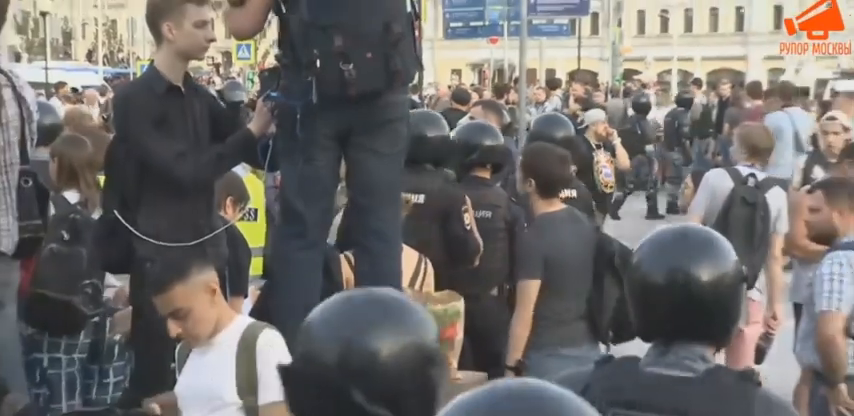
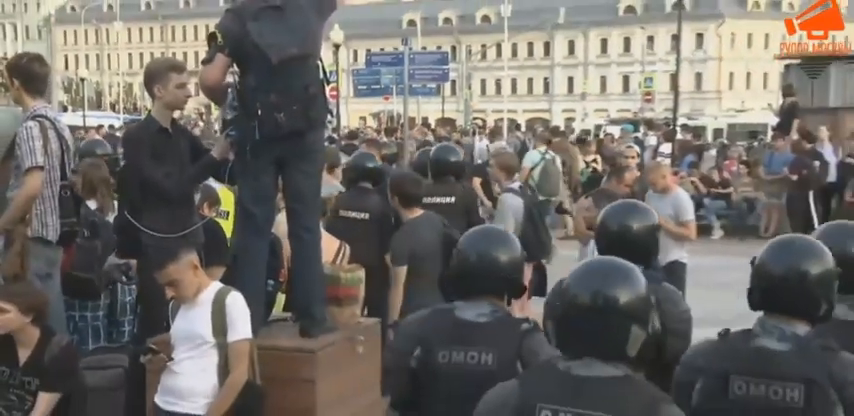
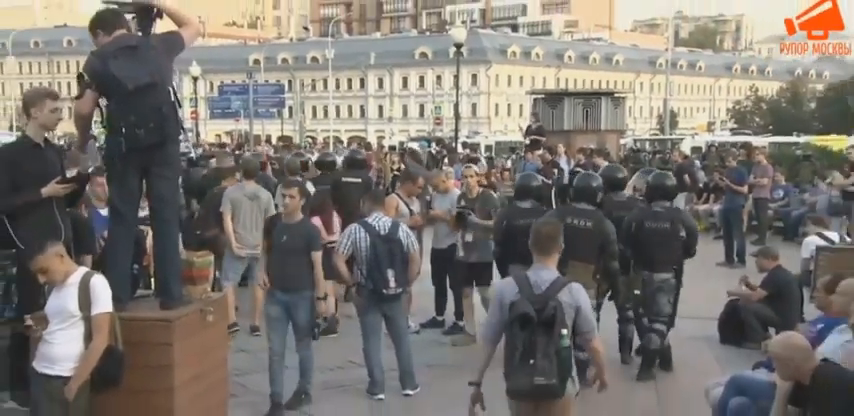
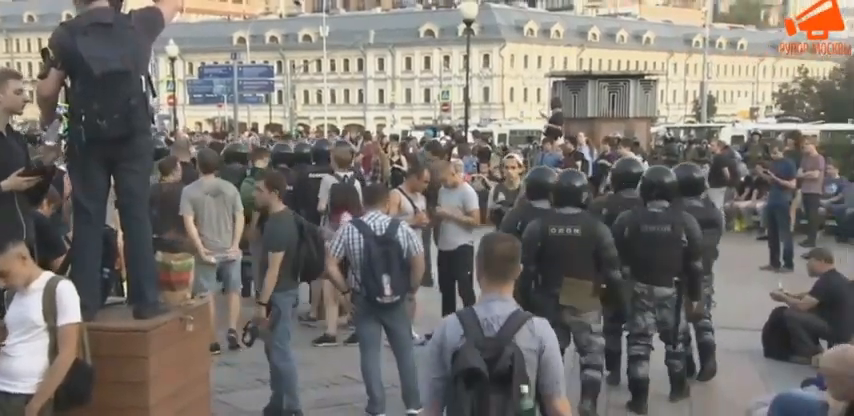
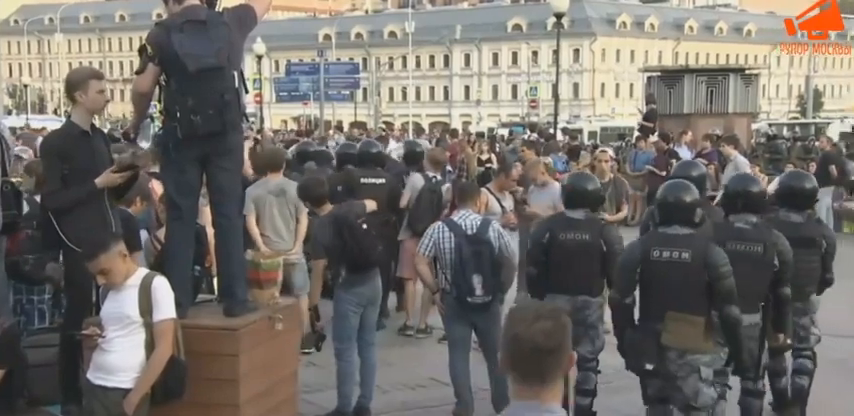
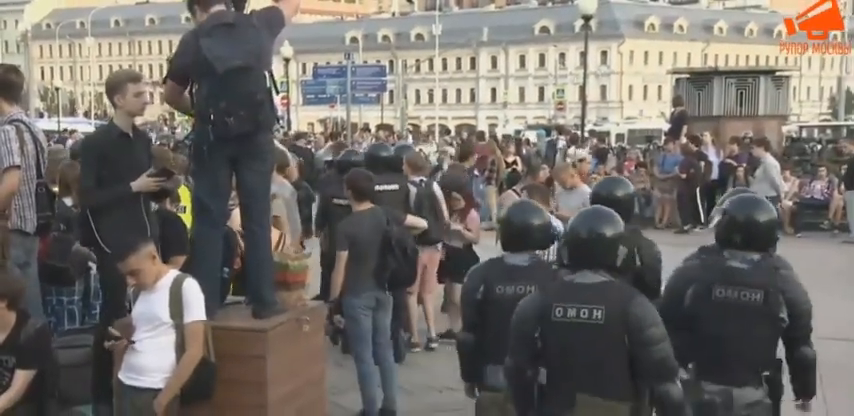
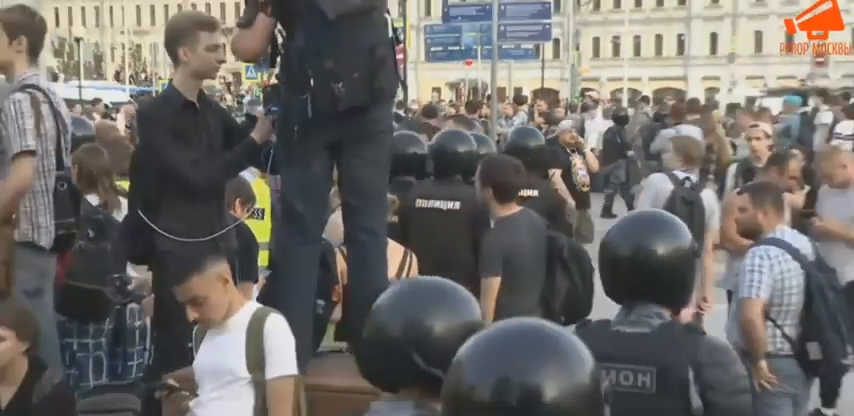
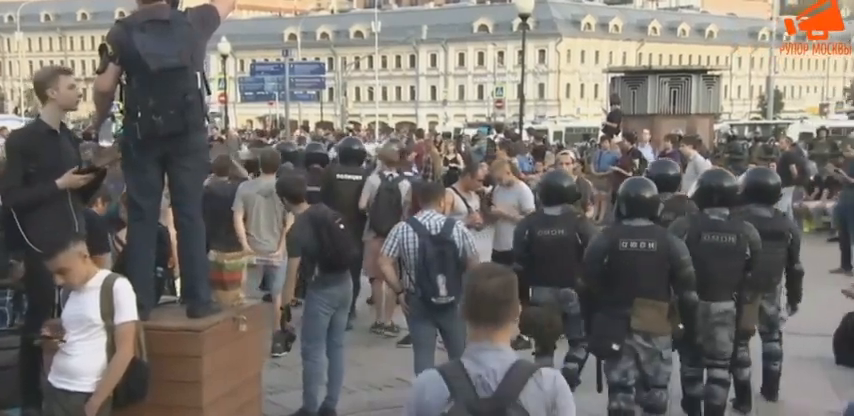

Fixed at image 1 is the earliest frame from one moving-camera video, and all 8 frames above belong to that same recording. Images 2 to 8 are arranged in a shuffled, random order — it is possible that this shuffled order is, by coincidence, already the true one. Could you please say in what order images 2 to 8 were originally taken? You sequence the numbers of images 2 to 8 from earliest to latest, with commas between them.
7, 2, 6, 5, 8, 4, 3
